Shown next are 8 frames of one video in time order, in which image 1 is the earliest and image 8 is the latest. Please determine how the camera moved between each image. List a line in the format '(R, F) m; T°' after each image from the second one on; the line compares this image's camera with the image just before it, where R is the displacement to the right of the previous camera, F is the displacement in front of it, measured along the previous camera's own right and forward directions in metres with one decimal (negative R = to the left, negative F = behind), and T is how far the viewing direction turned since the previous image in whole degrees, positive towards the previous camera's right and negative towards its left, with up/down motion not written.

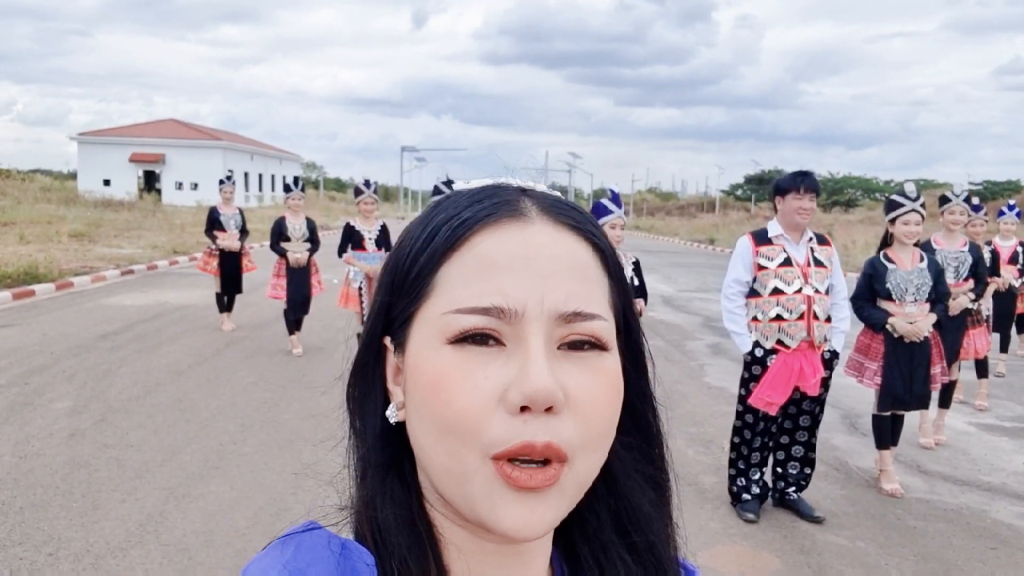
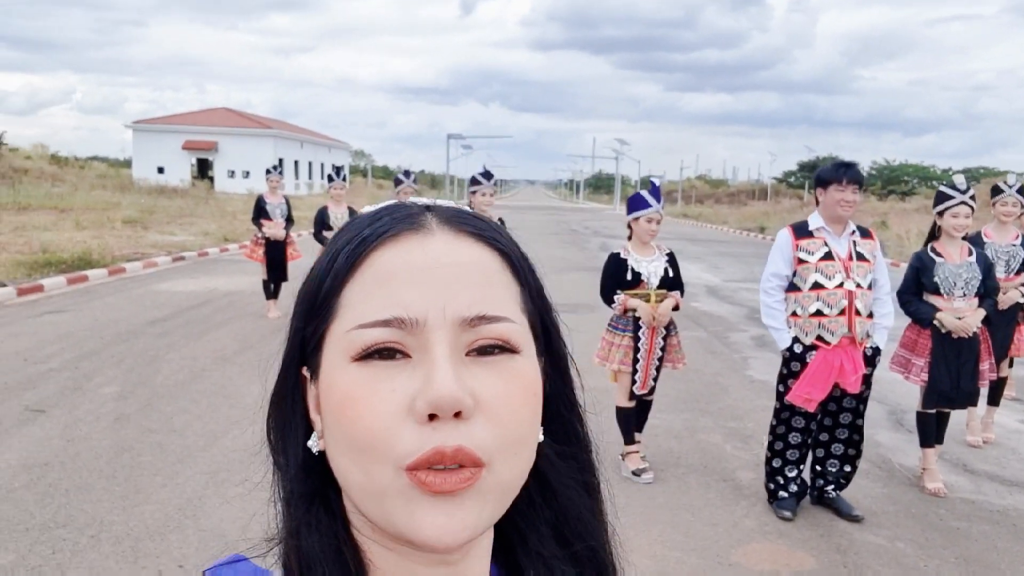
(+0.1, 0.0) m; -3°
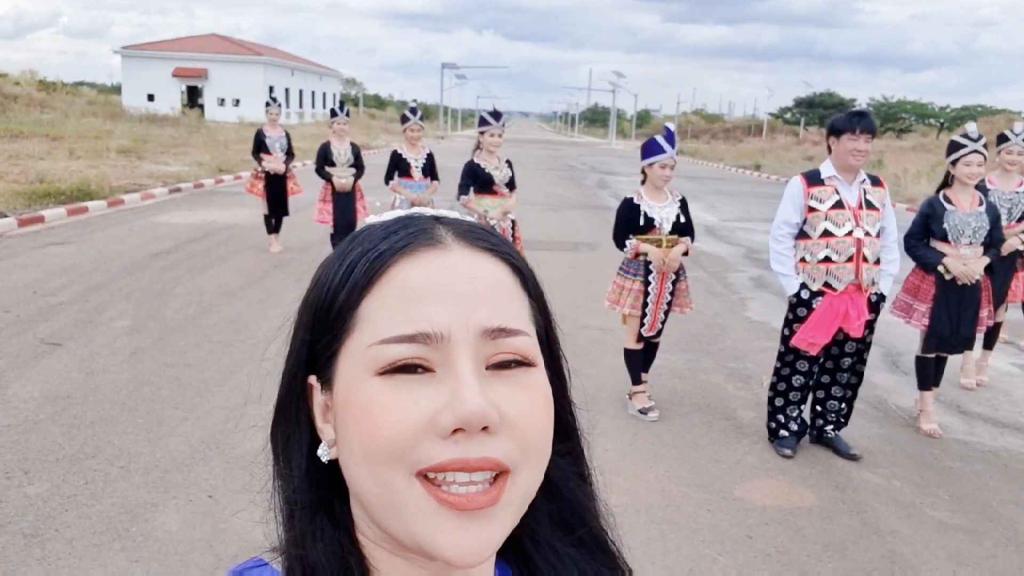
(-0.1, -0.1) m; +1°
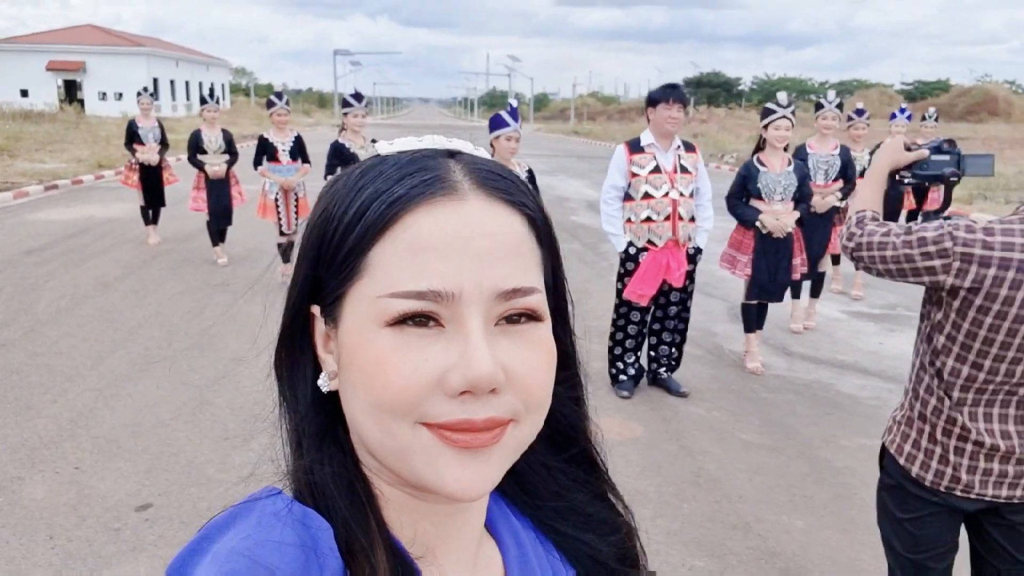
(+0.3, -0.4) m; +6°
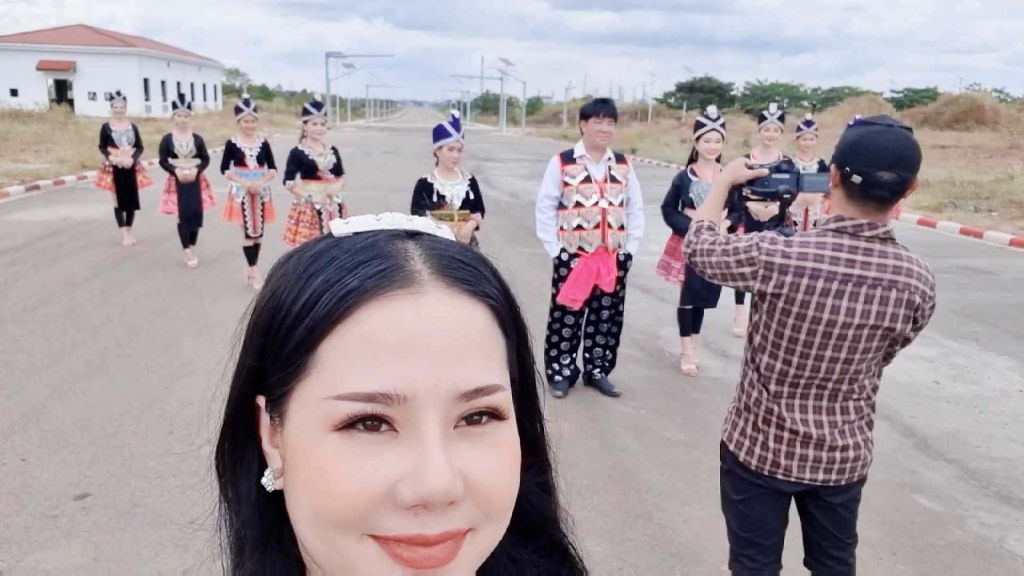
(+0.3, -0.2) m; 0°
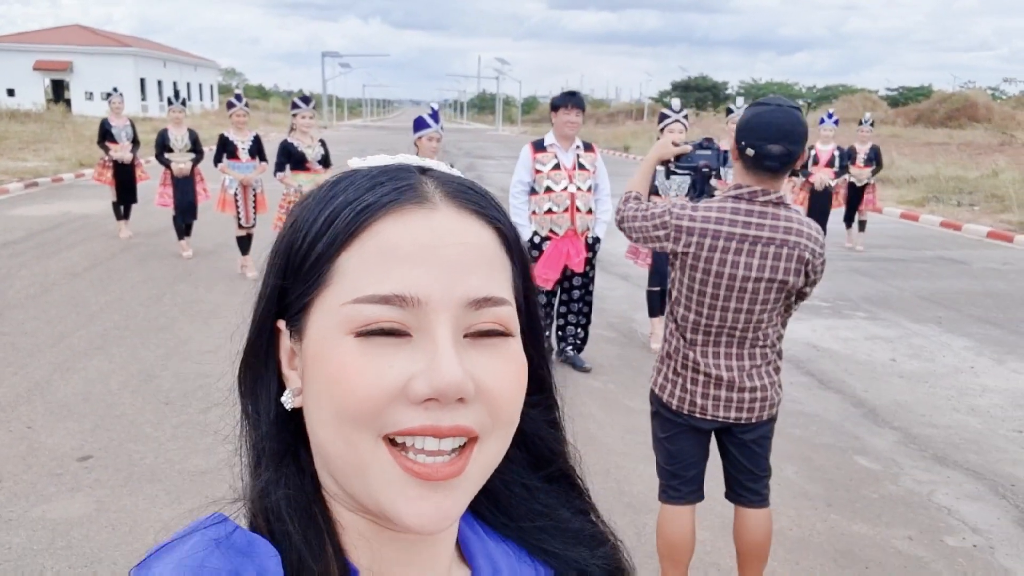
(+0.1, -0.3) m; 0°
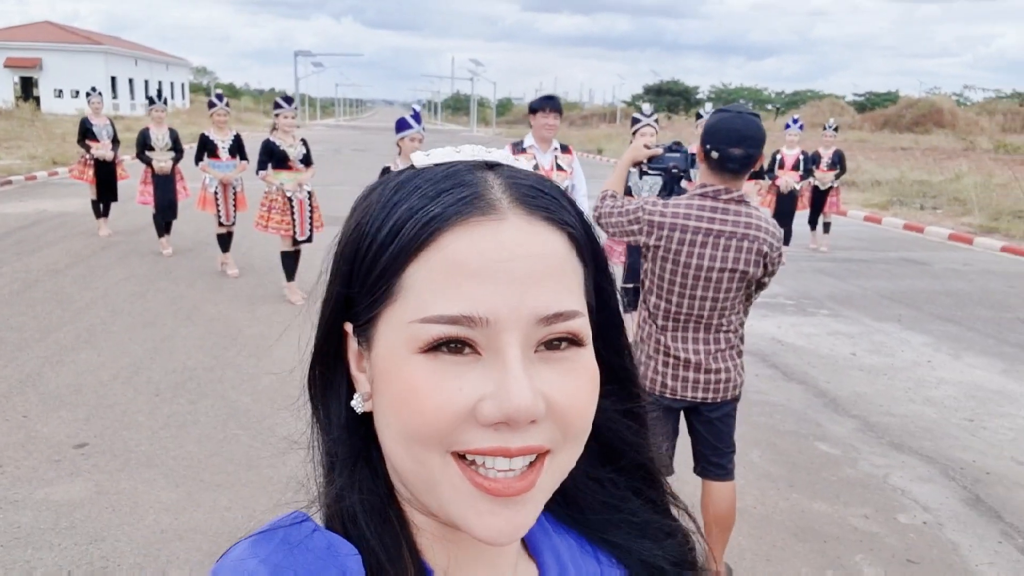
(0.0, -0.2) m; +2°
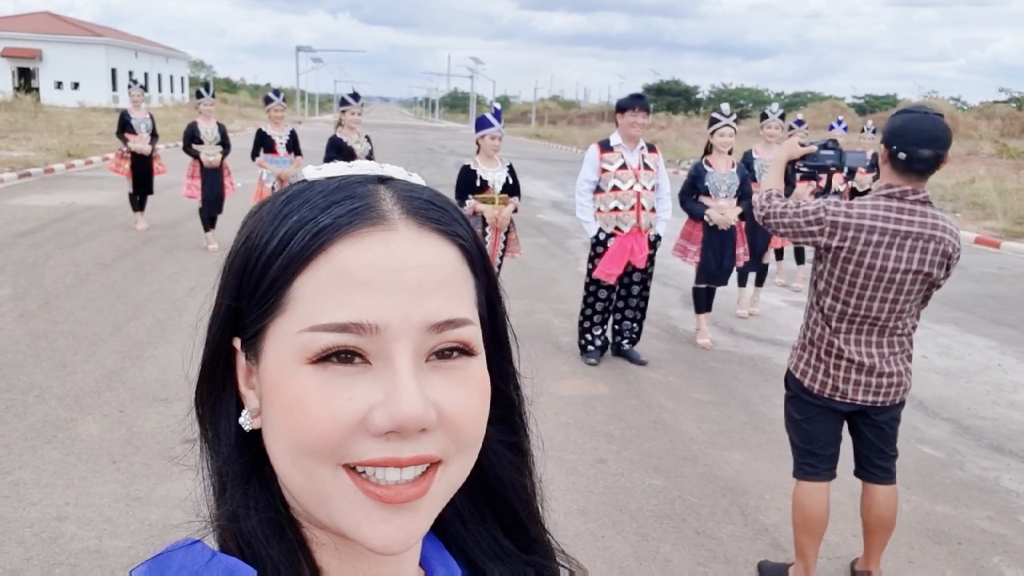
(-0.6, 0.0) m; 0°
